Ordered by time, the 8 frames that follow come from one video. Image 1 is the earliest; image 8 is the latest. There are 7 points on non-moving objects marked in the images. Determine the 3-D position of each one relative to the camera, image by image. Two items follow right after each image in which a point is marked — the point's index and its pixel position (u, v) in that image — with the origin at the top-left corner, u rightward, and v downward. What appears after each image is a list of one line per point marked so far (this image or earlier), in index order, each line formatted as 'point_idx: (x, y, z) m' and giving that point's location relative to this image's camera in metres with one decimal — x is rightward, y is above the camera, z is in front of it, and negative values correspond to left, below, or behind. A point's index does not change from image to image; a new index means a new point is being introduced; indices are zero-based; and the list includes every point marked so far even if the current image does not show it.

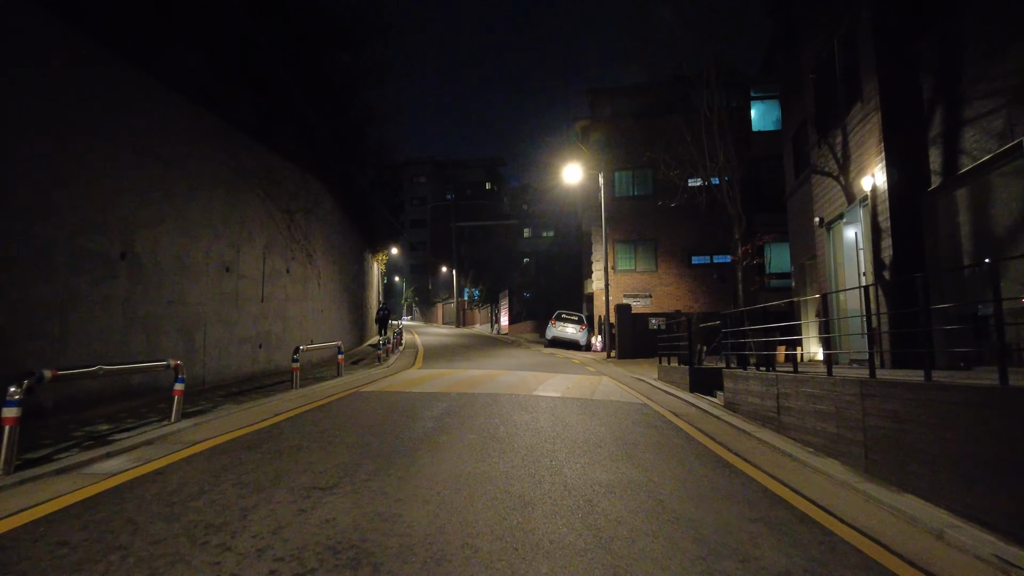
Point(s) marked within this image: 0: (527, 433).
0: (+0.2, -1.8, +7.6) m
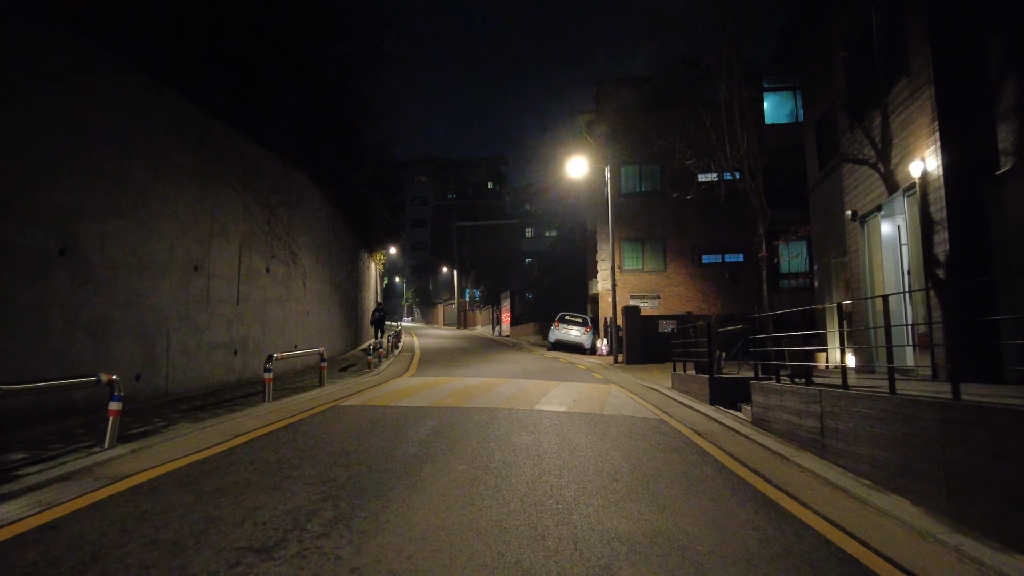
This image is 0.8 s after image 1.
0: (+0.2, -1.8, +6.4) m
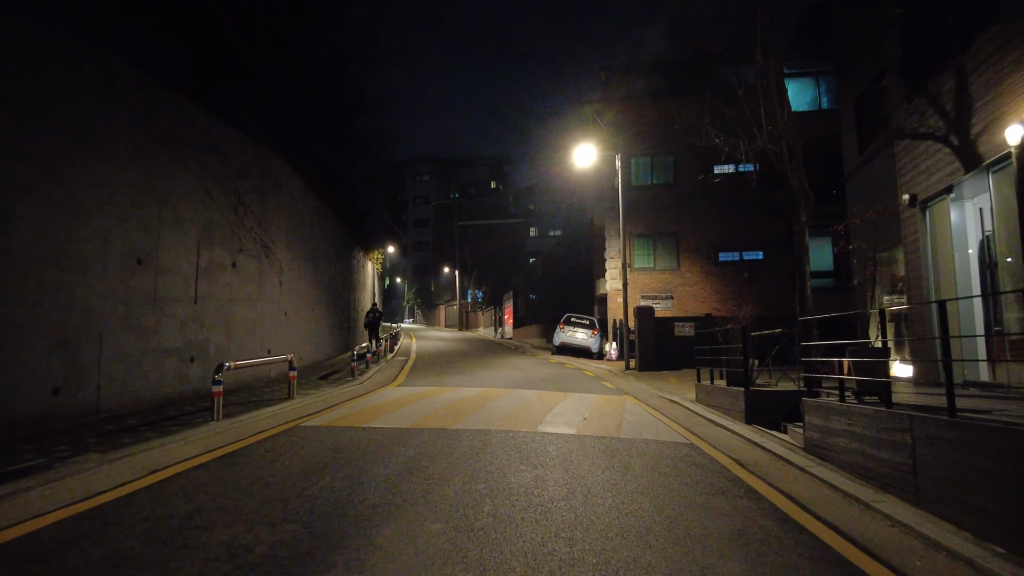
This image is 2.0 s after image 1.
0: (+0.1, -1.7, +4.7) m
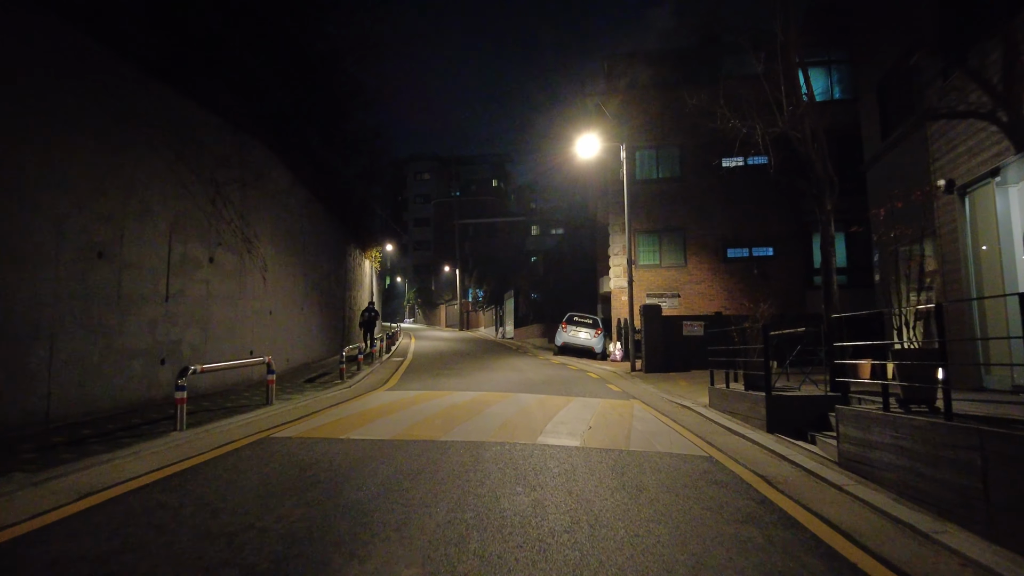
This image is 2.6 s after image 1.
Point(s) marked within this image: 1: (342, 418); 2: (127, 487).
0: (+0.1, -1.6, +3.9) m
1: (-2.3, -1.8, +8.5) m
2: (-3.2, -1.7, +5.3) m
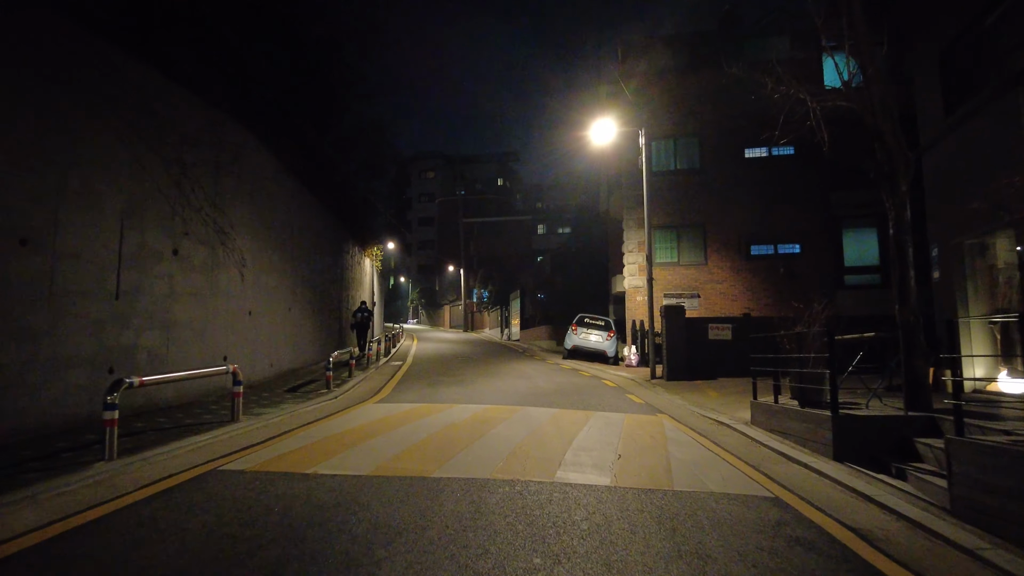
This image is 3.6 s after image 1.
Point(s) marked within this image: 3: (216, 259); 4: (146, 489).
0: (+0.1, -1.6, +2.4) m
1: (-2.2, -1.7, +7.0) m
2: (-3.1, -1.6, +3.8) m
3: (-5.2, +0.5, +11.1) m
4: (-3.0, -1.7, +5.2) m
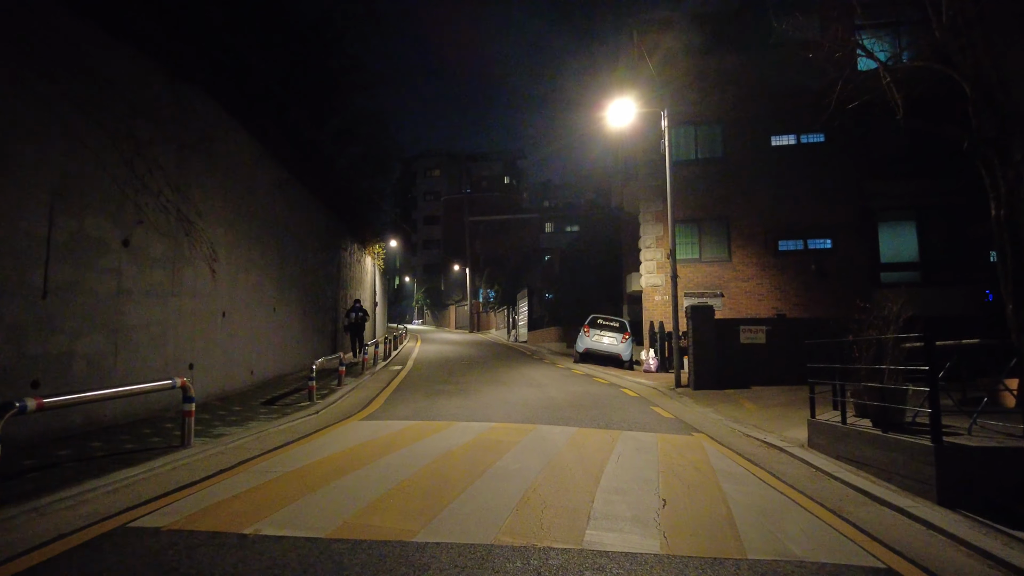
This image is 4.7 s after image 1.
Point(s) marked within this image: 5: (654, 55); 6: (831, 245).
0: (+0.2, -1.5, +0.8) m
1: (-2.1, -1.7, +5.5) m
2: (-3.1, -1.6, +2.4) m
3: (-5.1, +0.6, +9.7) m
4: (-3.0, -1.6, +3.7) m
5: (+4.4, +7.2, +19.6) m
6: (+9.4, +1.3, +18.7) m
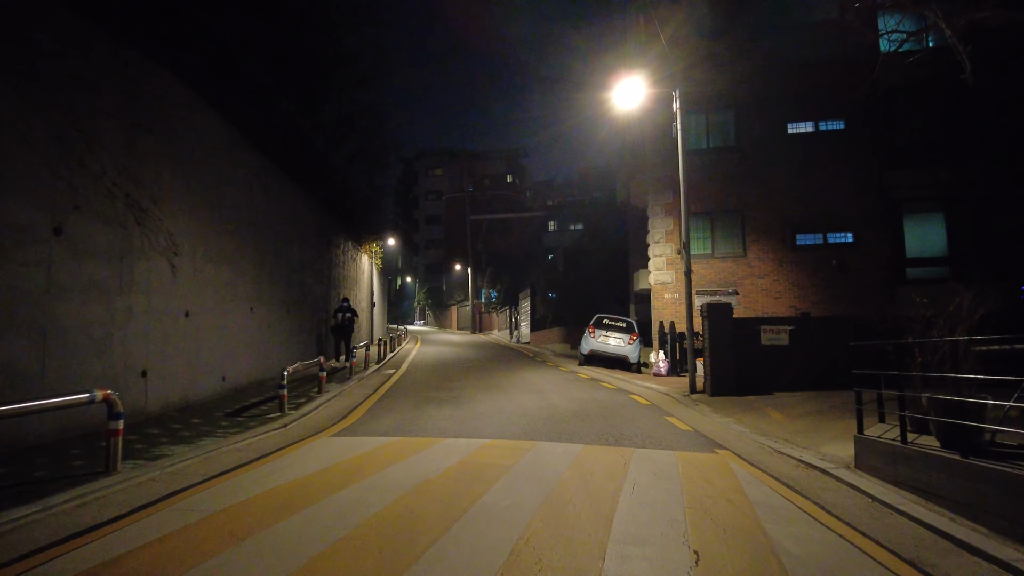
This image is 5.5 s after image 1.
0: (+0.1, -1.5, -0.3) m
1: (-2.2, -1.6, +4.4) m
2: (-3.2, -1.5, +1.2) m
3: (-5.1, +0.6, +8.5) m
4: (-3.1, -1.6, +2.6) m
5: (+4.3, +7.3, +18.4) m
6: (+9.4, +1.4, +17.4) m
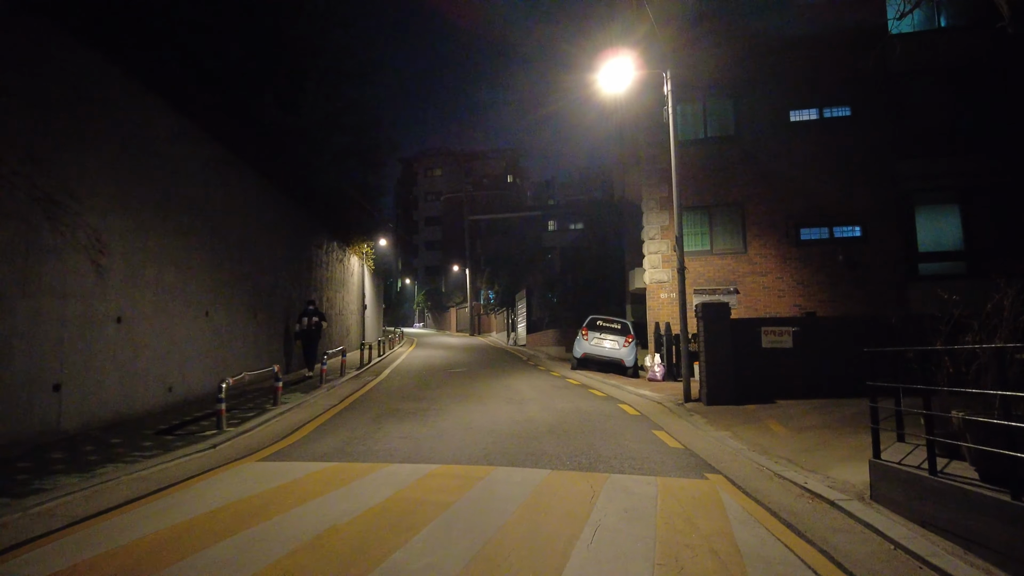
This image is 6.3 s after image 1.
0: (-0.4, -1.4, -1.4) m
1: (-2.6, -1.6, +3.3) m
2: (-3.7, -1.5, +0.2) m
3: (-5.6, +0.6, +7.5) m
4: (-3.5, -1.6, +1.5) m
5: (+3.9, +7.3, +17.3) m
6: (+9.0, +1.4, +16.3) m
